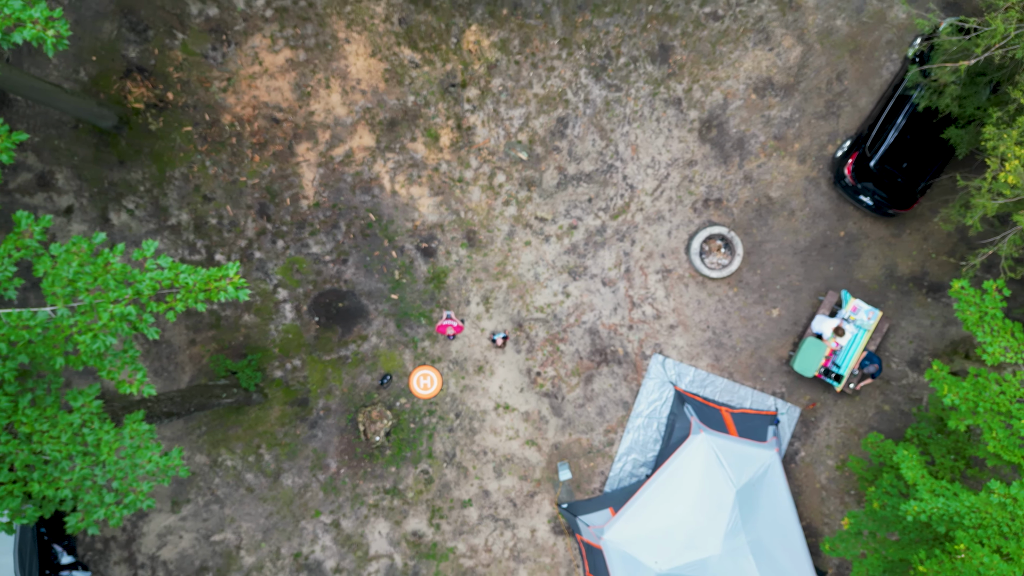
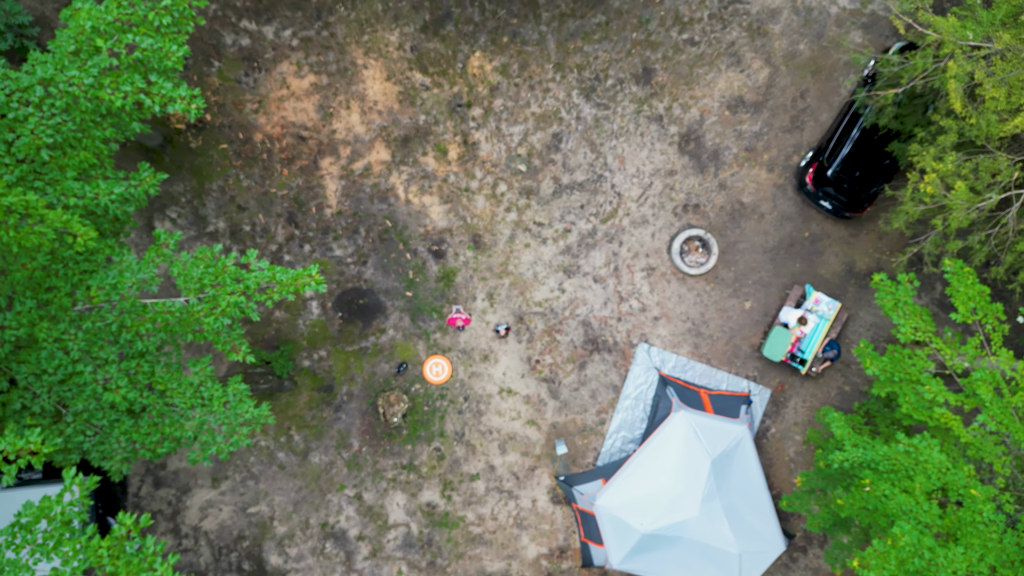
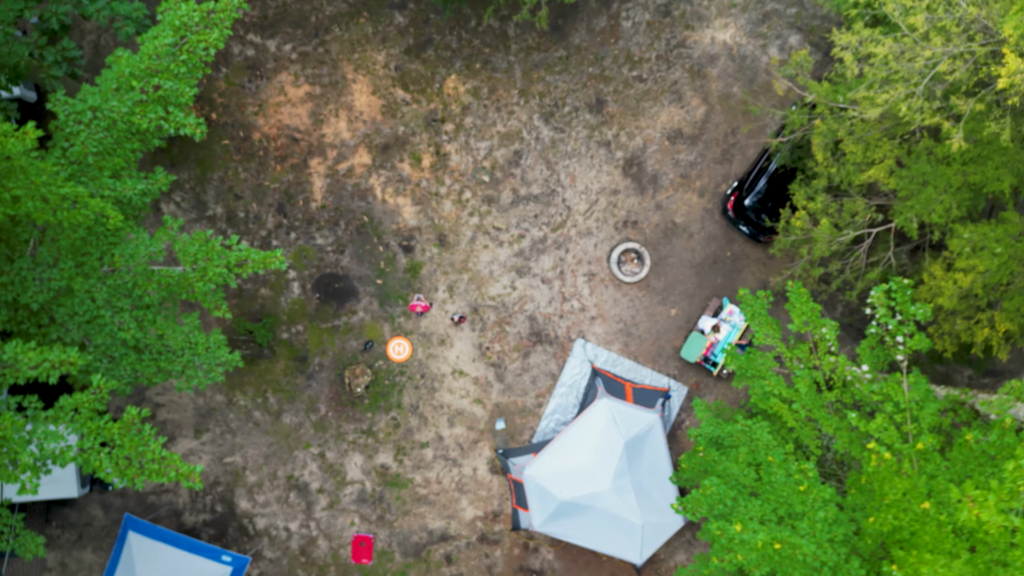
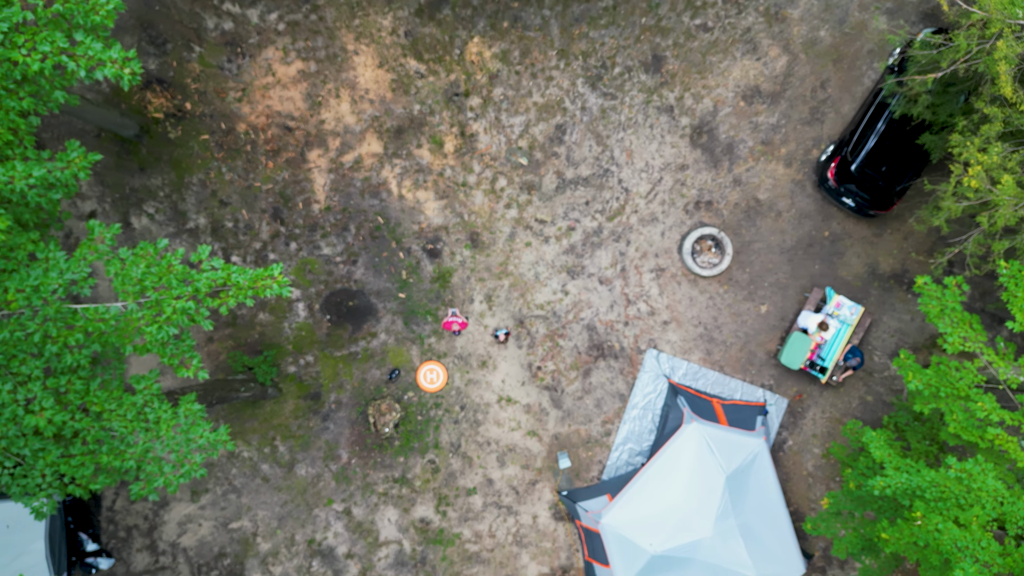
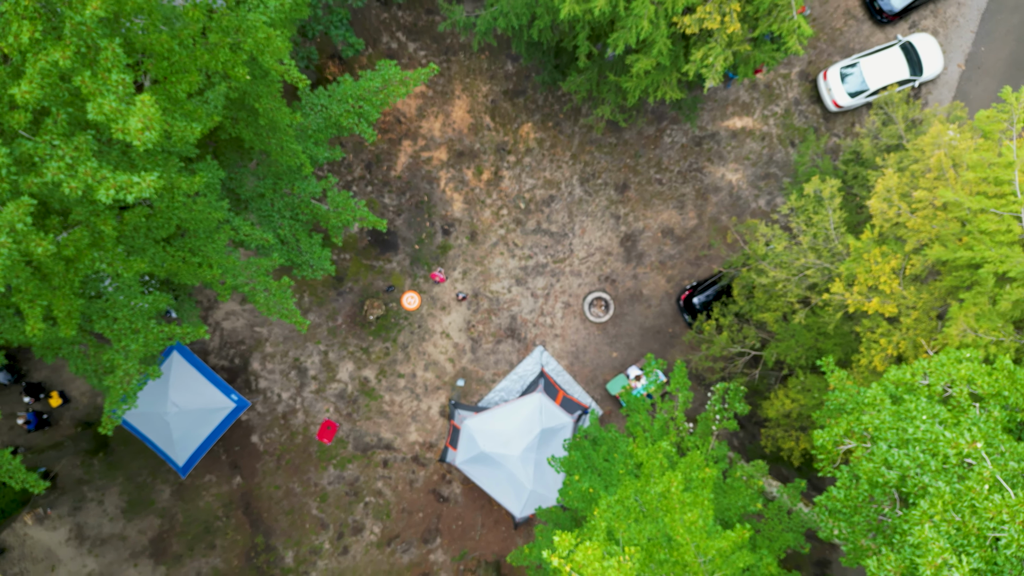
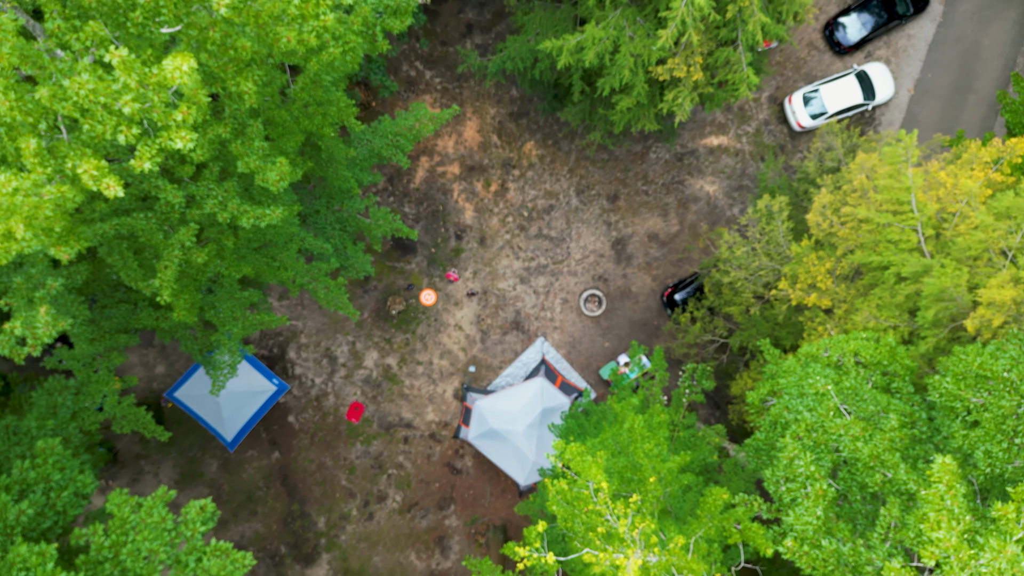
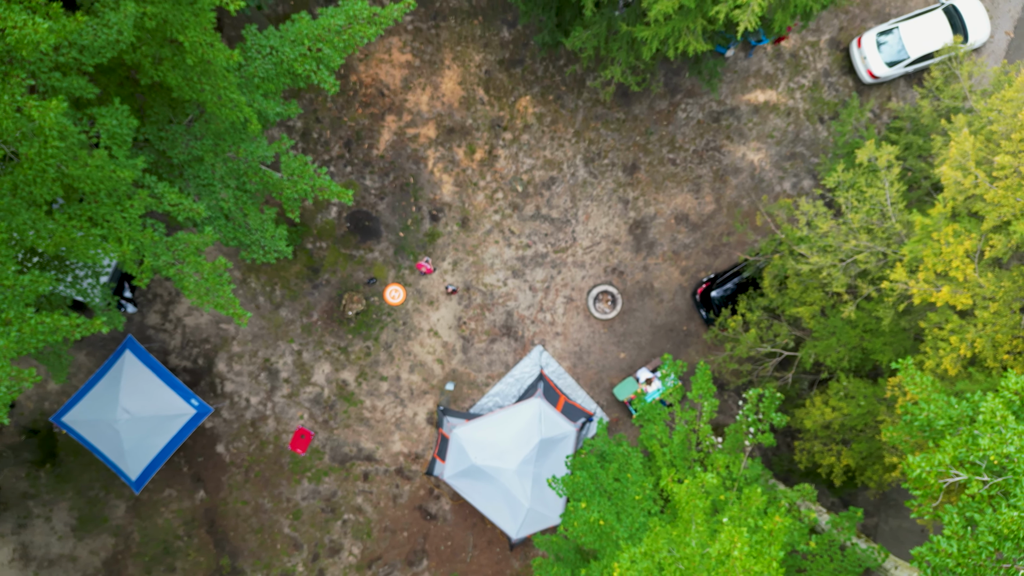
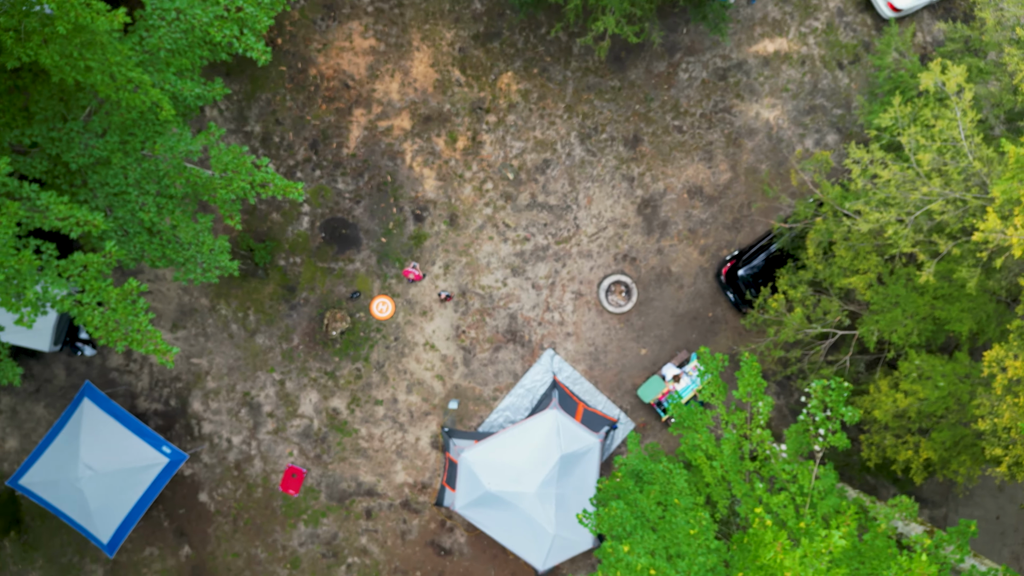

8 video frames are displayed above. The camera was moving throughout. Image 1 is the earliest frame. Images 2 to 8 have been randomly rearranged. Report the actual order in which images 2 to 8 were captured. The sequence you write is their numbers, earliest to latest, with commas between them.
4, 2, 3, 8, 7, 5, 6
